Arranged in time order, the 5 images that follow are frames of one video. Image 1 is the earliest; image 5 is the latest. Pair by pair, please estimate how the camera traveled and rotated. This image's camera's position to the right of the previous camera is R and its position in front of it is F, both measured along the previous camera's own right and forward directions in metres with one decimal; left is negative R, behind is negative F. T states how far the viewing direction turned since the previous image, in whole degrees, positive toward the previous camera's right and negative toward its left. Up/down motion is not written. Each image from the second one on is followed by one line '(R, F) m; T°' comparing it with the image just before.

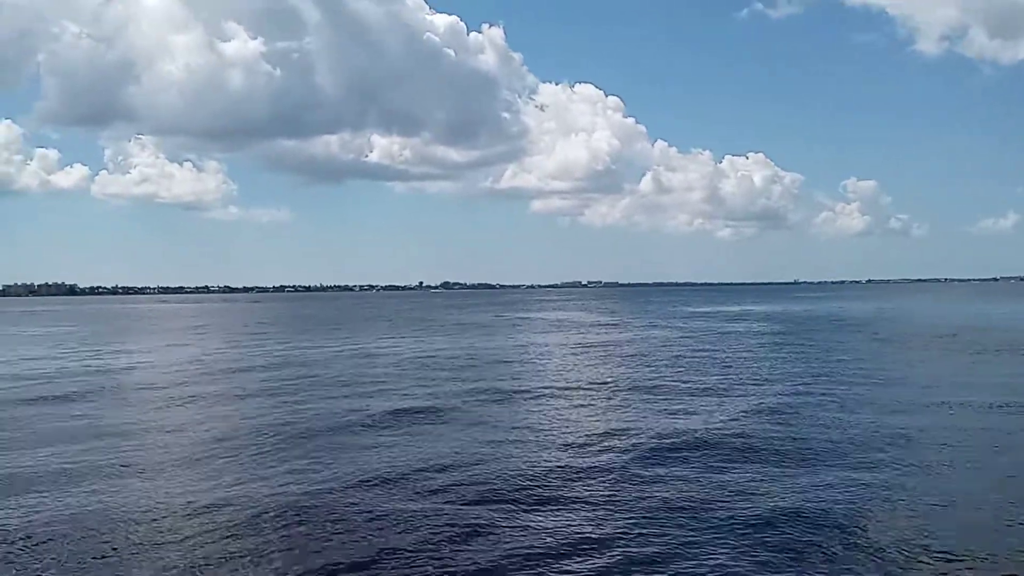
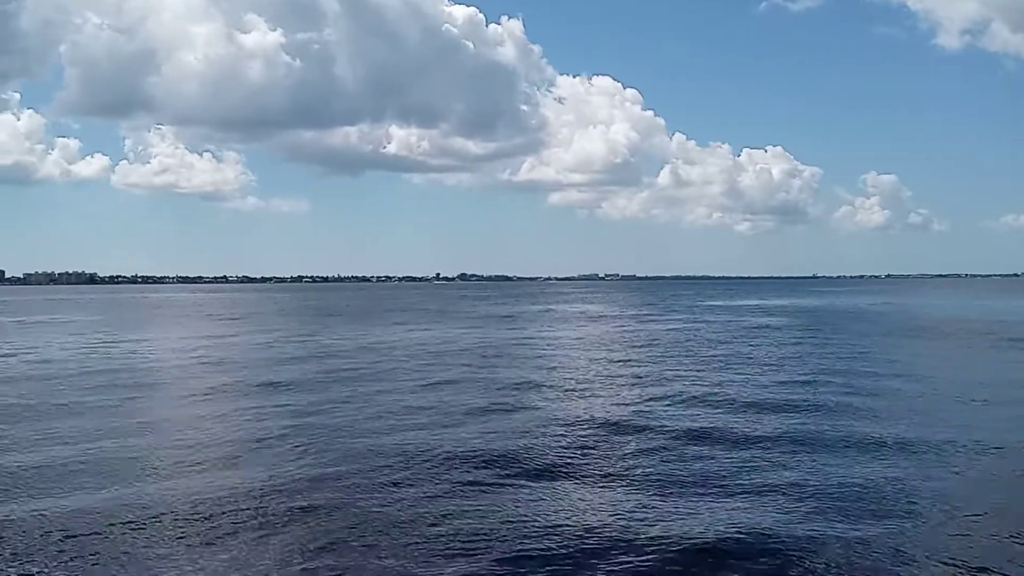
(+0.4, +0.1) m; -1°
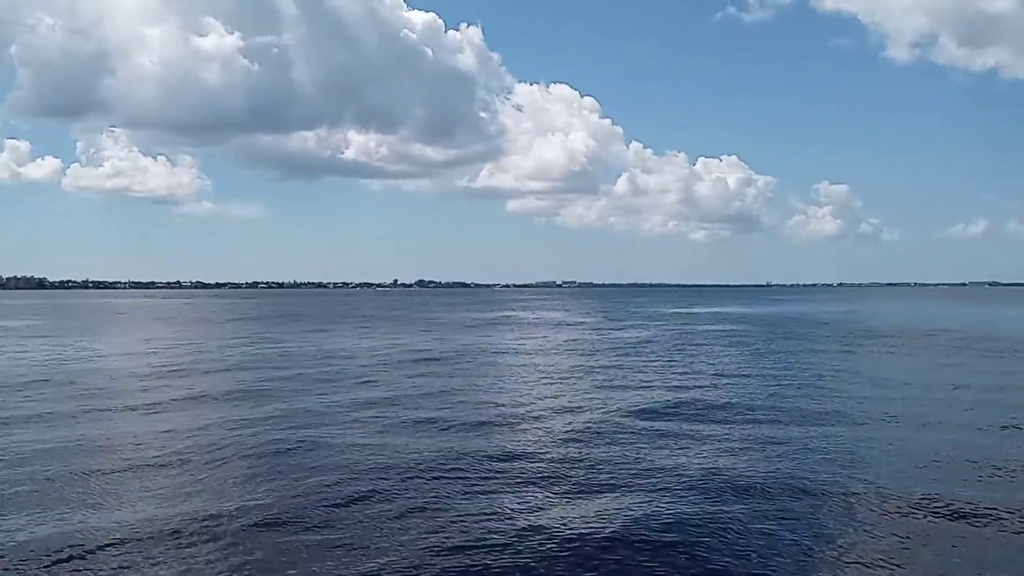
(-1.5, -0.8) m; +3°
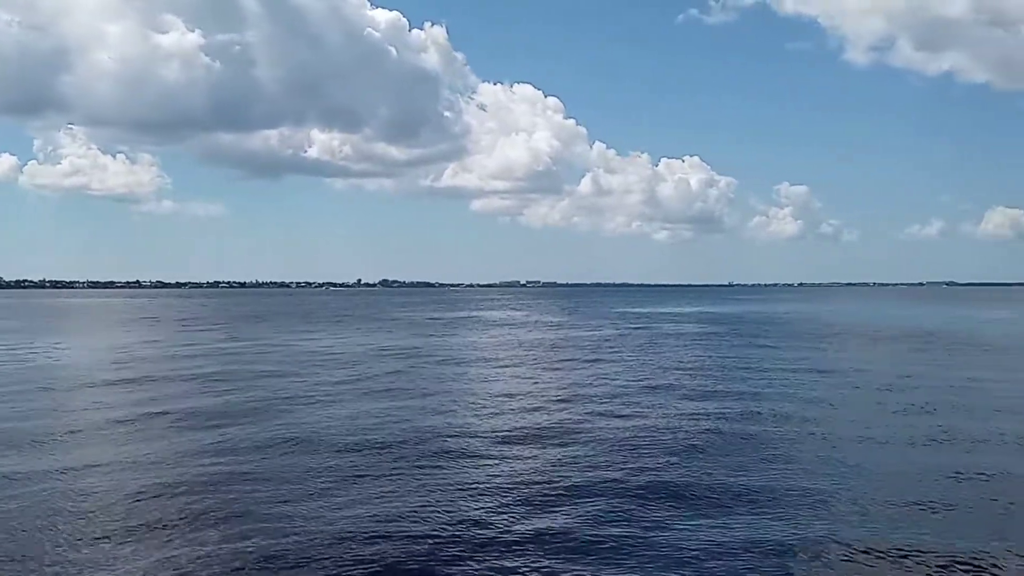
(-0.9, -2.7) m; +3°
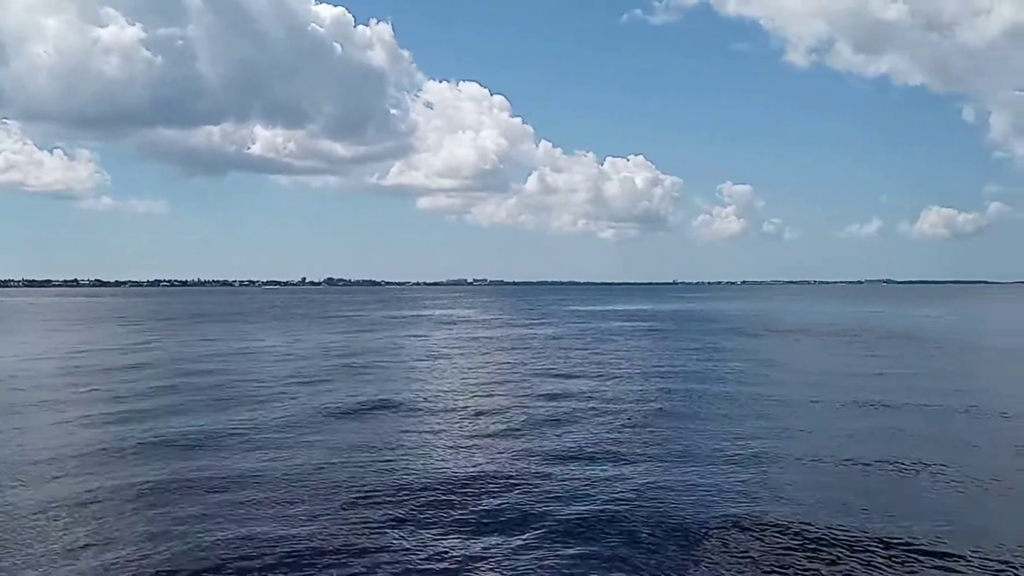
(-0.7, -0.1) m; +4°
